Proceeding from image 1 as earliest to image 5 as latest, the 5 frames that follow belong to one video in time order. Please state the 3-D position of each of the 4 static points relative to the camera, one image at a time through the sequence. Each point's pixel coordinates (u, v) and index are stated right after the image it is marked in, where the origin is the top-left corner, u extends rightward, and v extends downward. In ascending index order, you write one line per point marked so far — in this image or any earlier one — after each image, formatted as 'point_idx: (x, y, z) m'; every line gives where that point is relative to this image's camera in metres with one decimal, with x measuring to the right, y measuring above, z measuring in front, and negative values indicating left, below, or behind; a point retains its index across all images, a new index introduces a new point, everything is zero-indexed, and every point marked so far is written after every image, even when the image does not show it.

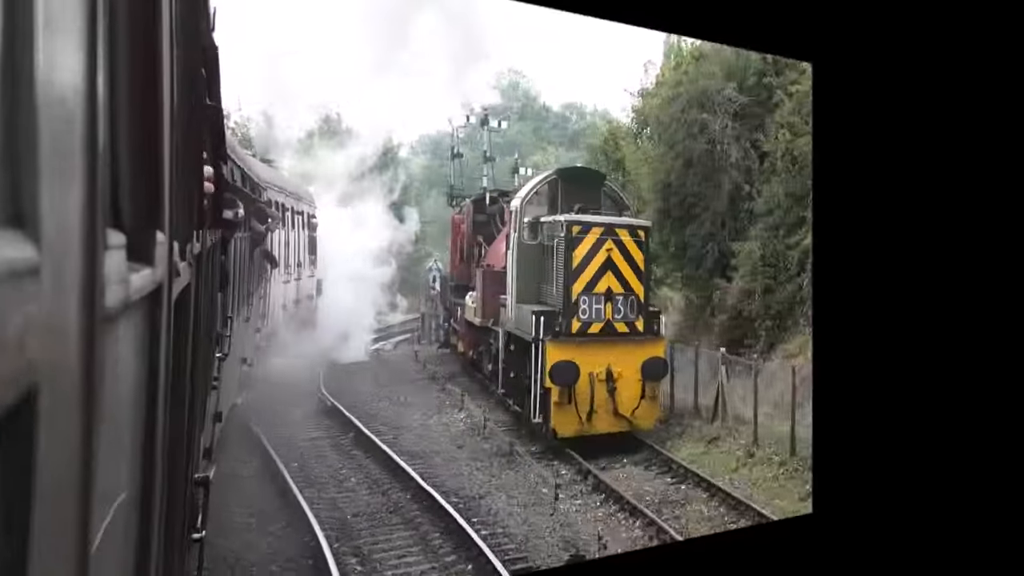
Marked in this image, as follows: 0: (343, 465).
0: (-1.5, -2.1, +10.4) m
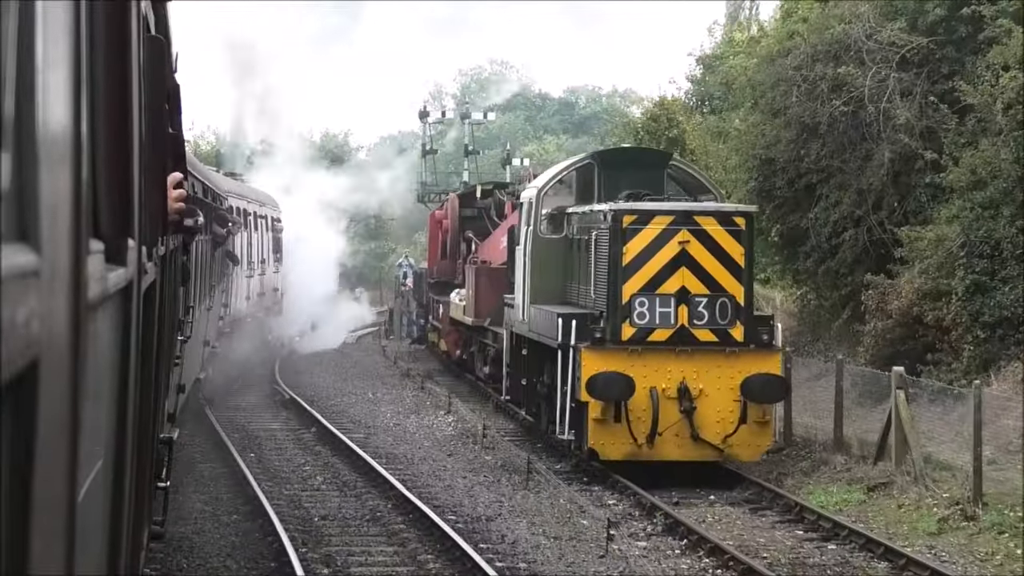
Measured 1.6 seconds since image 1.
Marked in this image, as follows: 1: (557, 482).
0: (-1.3, -1.8, +8.3) m
1: (+0.4, -1.7, +9.4) m
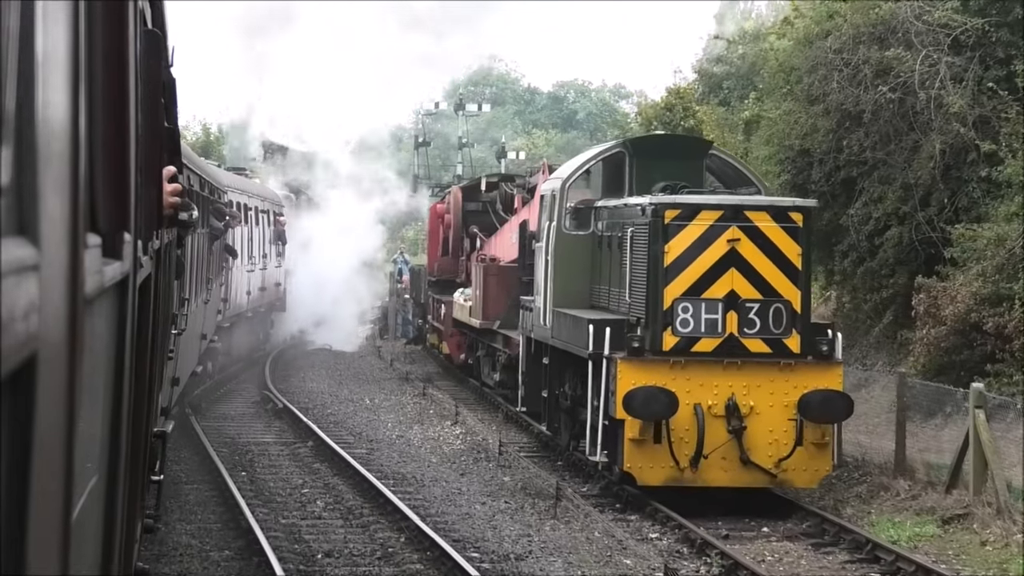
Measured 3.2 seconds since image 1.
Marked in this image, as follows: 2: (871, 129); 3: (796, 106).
0: (-1.1, -1.8, +7.2) m
1: (+0.6, -1.7, +8.3) m
2: (+3.9, +1.7, +12.3) m
3: (+3.4, +2.1, +13.2) m
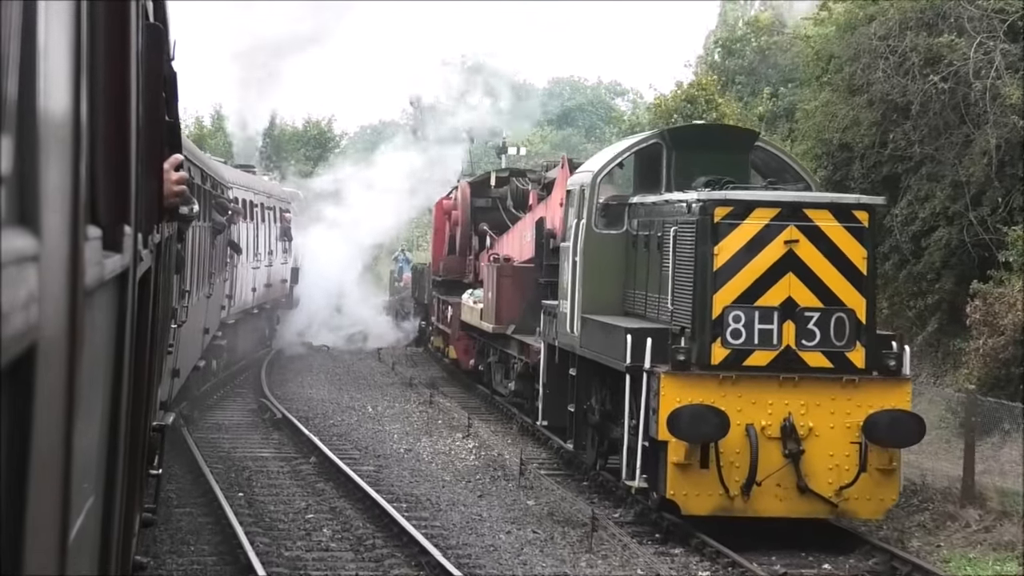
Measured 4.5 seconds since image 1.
0: (-0.8, -1.8, +6.3) m
1: (+0.8, -1.7, +7.4) m
2: (+4.1, +1.7, +11.4) m
3: (+3.6, +2.1, +12.4) m
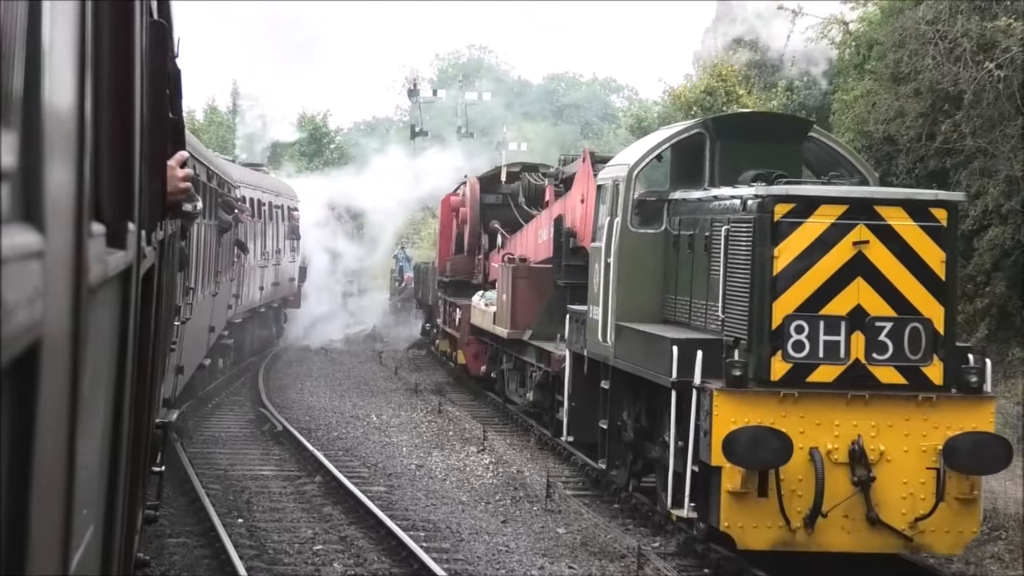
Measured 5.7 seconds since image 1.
0: (-0.6, -1.9, +5.5) m
1: (+1.0, -1.8, +6.6) m
2: (+4.3, +1.6, +10.6) m
3: (+3.7, +2.1, +11.5) m
